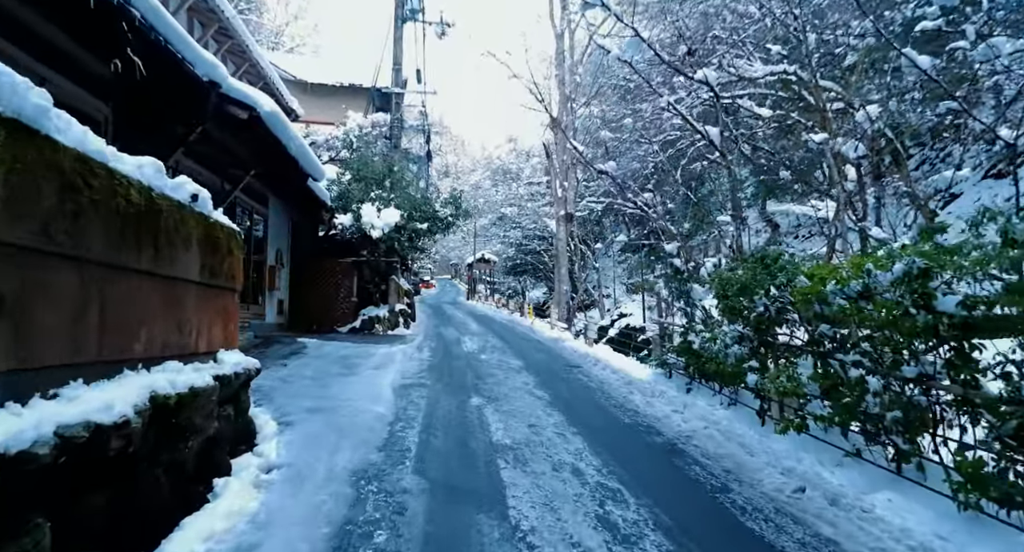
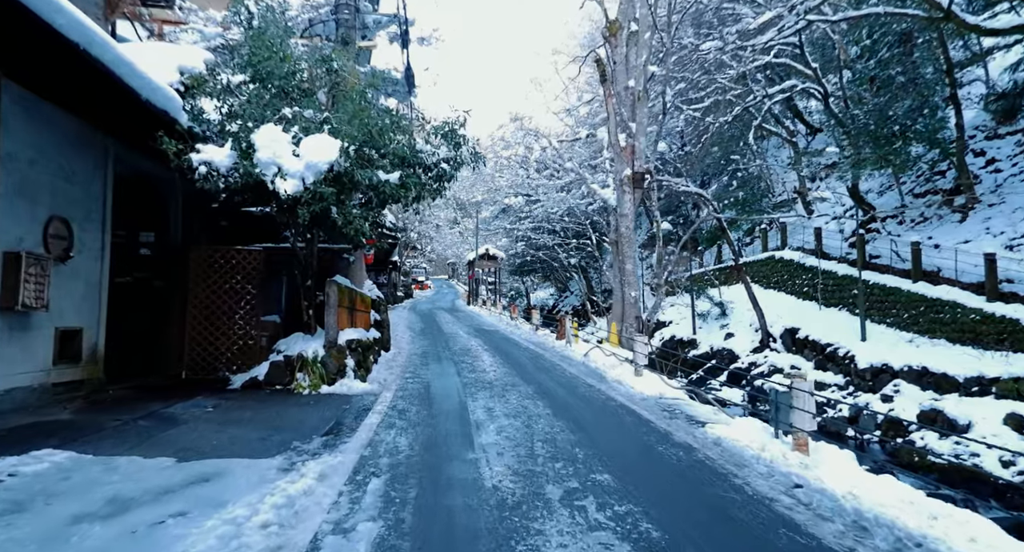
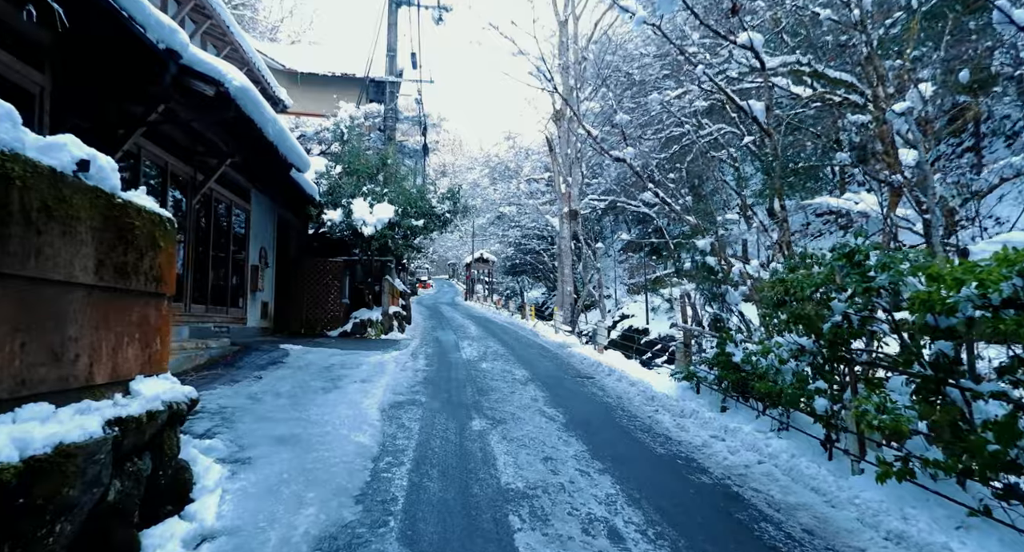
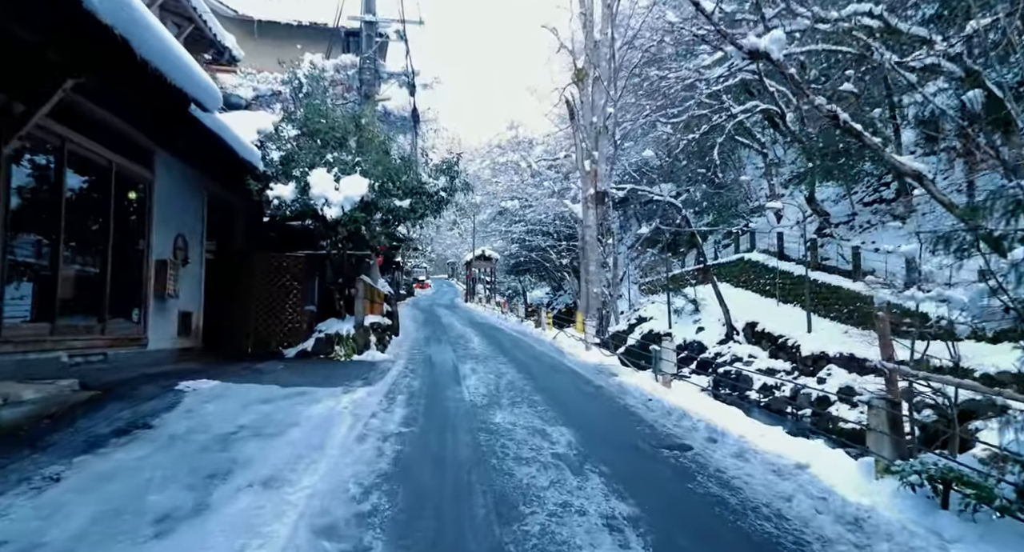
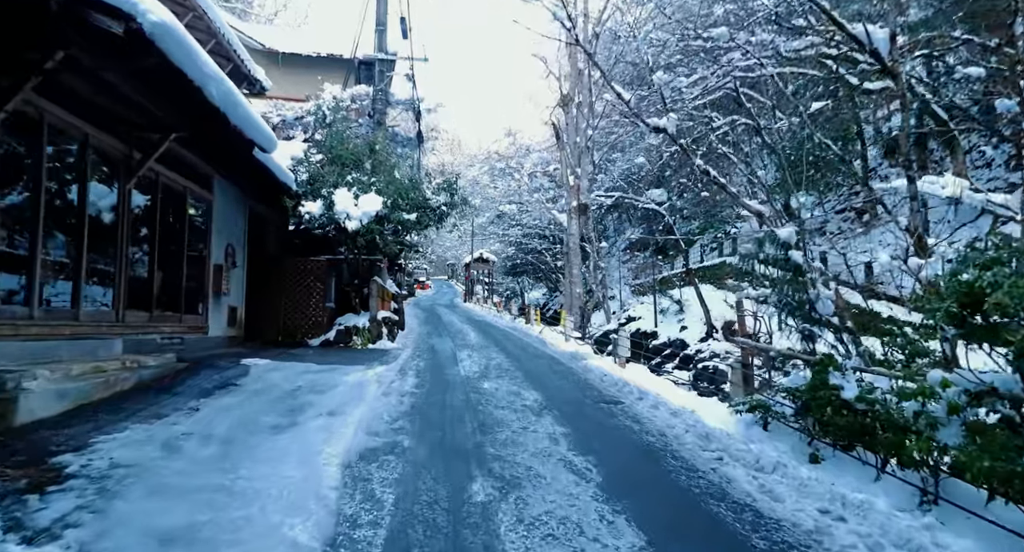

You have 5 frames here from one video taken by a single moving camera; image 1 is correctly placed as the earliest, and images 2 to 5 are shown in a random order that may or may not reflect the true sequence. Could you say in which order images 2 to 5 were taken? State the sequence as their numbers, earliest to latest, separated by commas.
3, 5, 4, 2
